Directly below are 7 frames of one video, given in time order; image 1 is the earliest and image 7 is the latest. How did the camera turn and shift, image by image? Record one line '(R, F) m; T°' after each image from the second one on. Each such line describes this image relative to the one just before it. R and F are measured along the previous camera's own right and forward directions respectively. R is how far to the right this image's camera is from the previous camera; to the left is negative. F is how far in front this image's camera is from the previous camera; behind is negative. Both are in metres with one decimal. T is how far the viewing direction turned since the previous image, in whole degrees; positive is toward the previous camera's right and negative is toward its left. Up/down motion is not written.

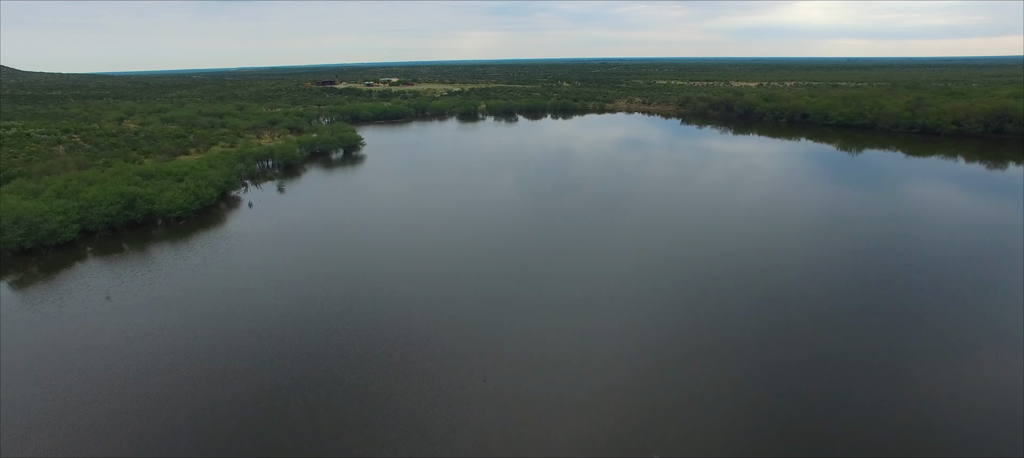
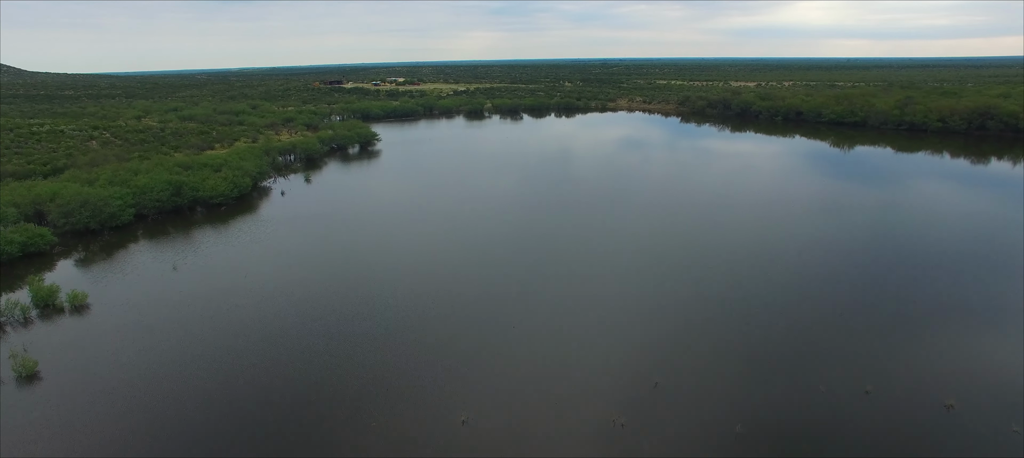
(-0.5, -2.5) m; 0°
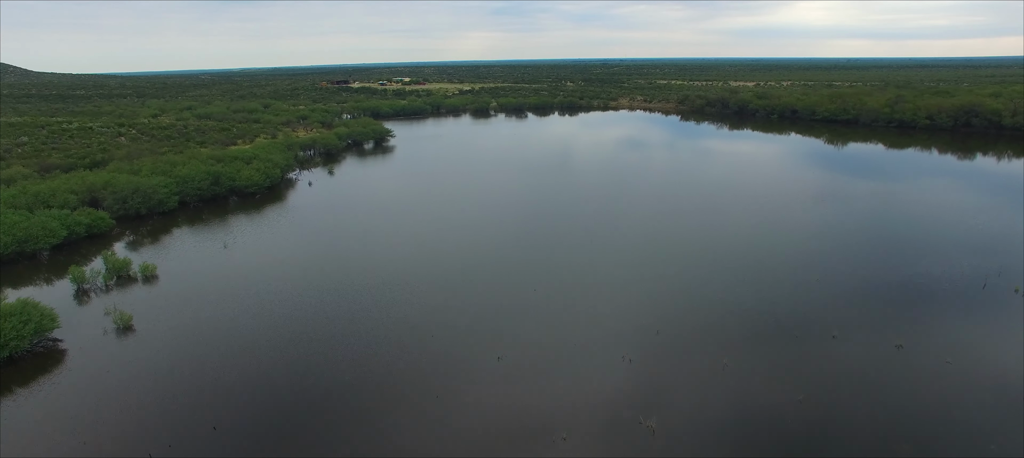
(-0.5, -2.4) m; 0°
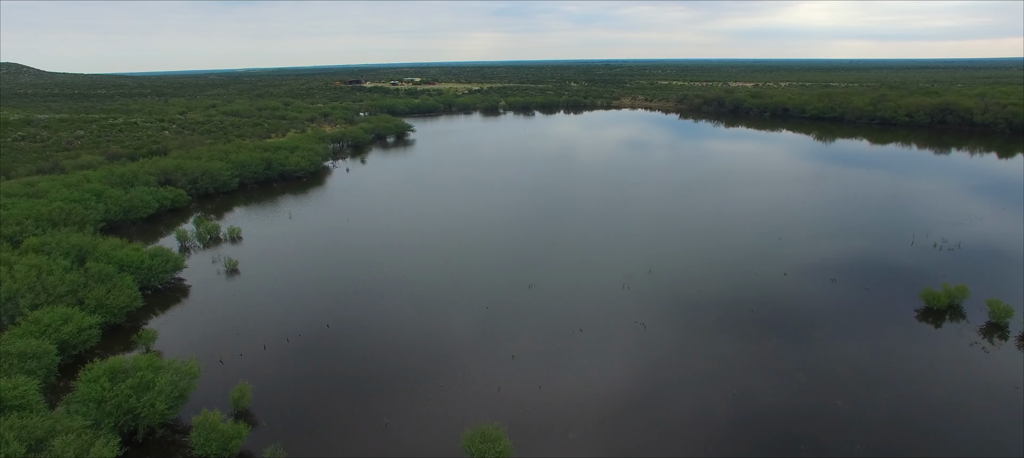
(-0.6, -4.3) m; 0°
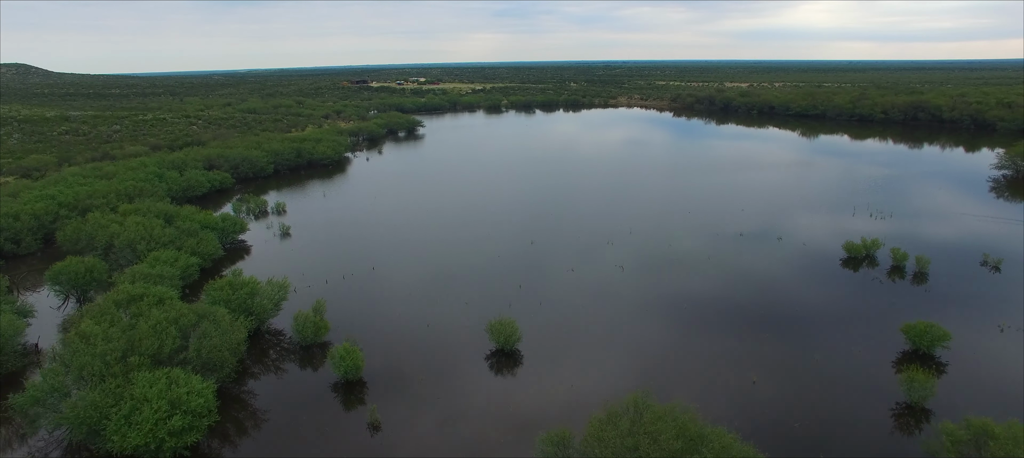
(-0.2, -4.1) m; 0°
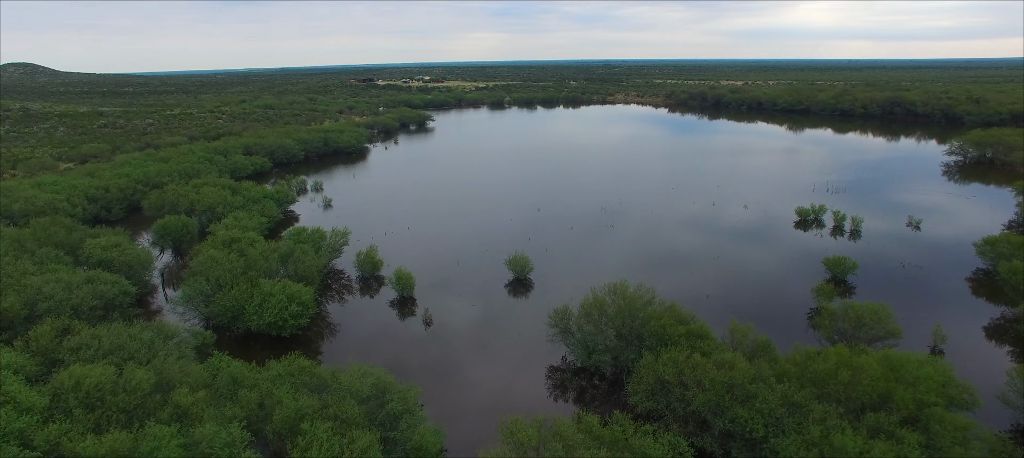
(-0.4, -4.2) m; 0°
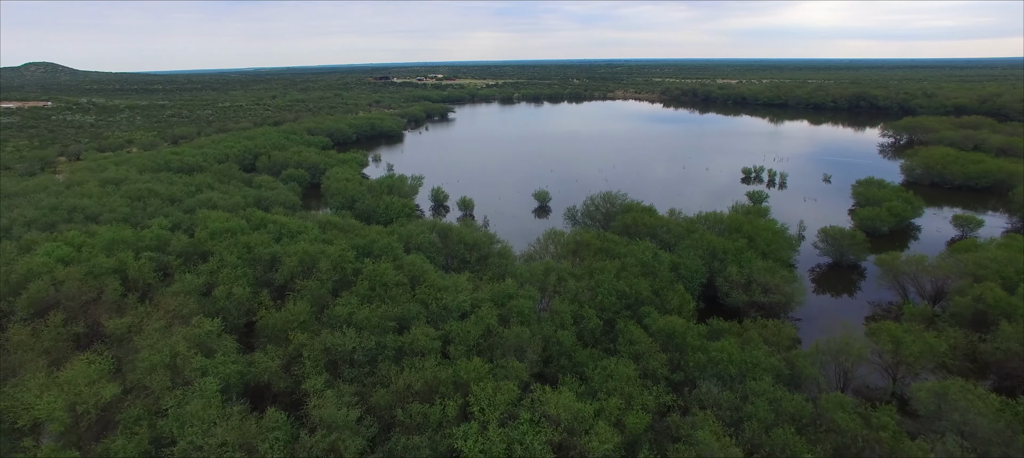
(-0.9, -8.6) m; 0°
